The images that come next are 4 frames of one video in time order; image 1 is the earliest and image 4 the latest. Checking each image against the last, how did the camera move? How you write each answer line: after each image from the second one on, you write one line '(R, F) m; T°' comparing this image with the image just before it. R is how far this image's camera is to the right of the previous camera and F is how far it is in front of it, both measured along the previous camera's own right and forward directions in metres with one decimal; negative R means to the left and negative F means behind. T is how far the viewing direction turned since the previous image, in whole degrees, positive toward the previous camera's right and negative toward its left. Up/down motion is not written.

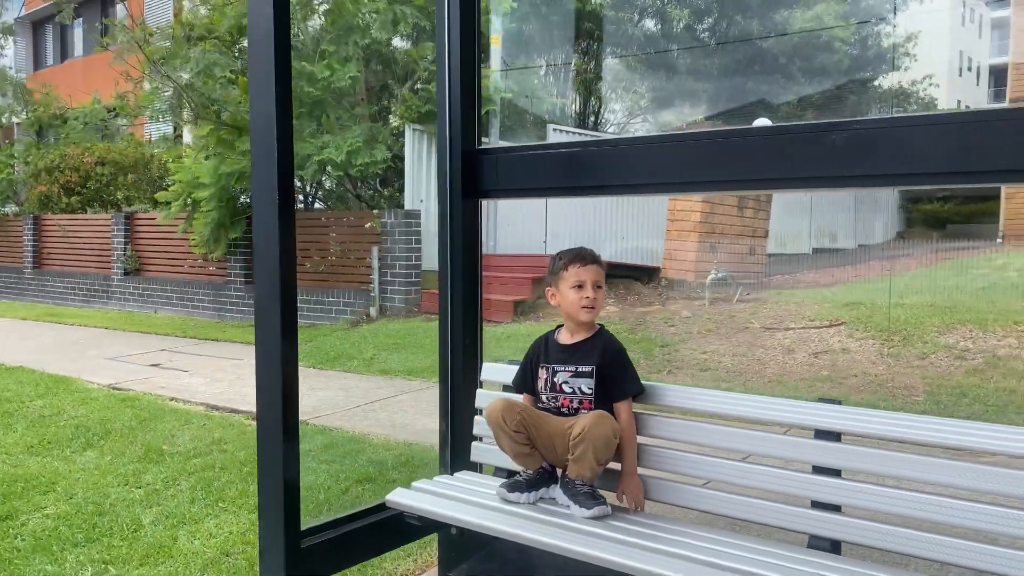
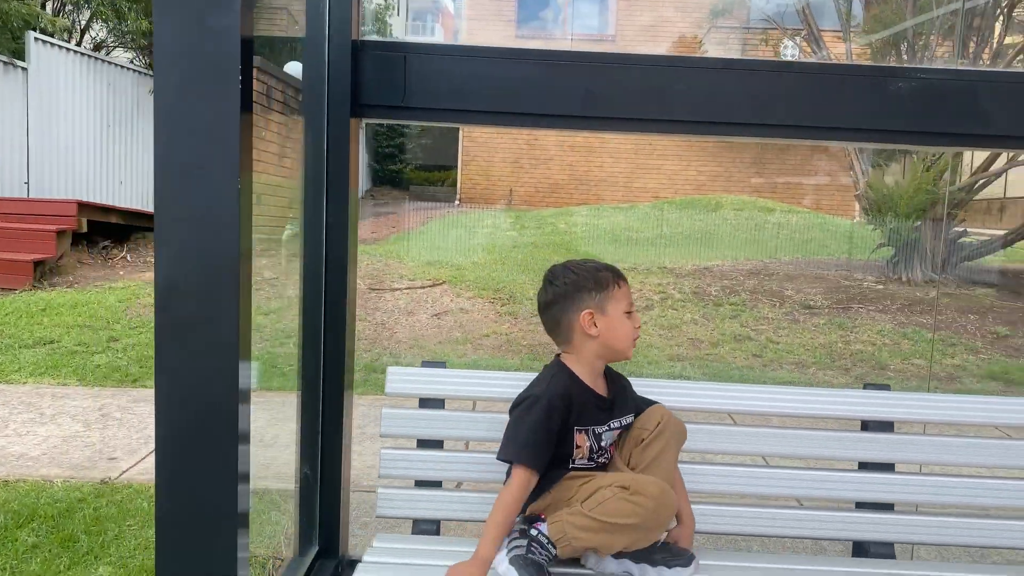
(-1.0, +1.1) m; +37°
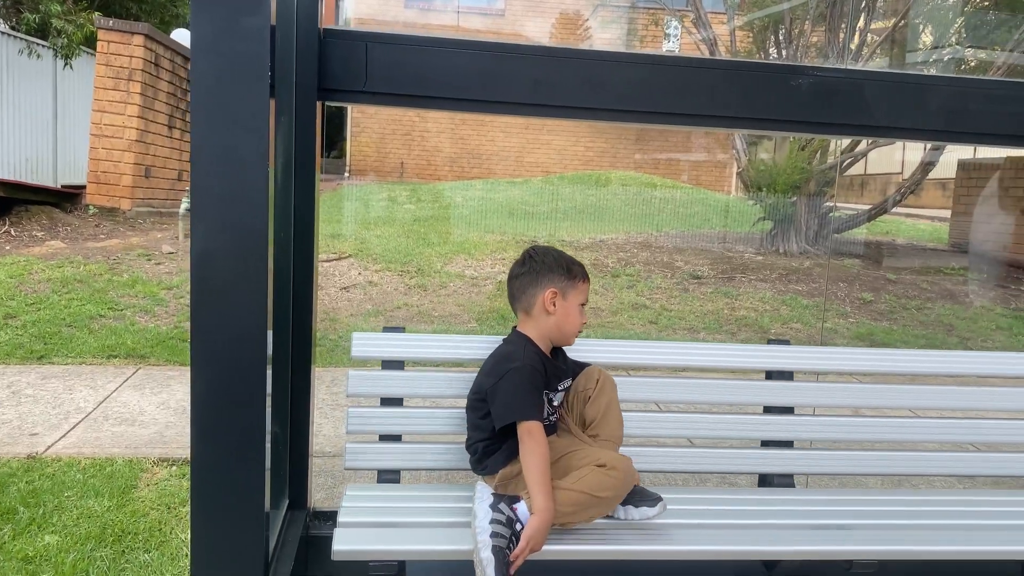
(-0.2, -0.2) m; +8°
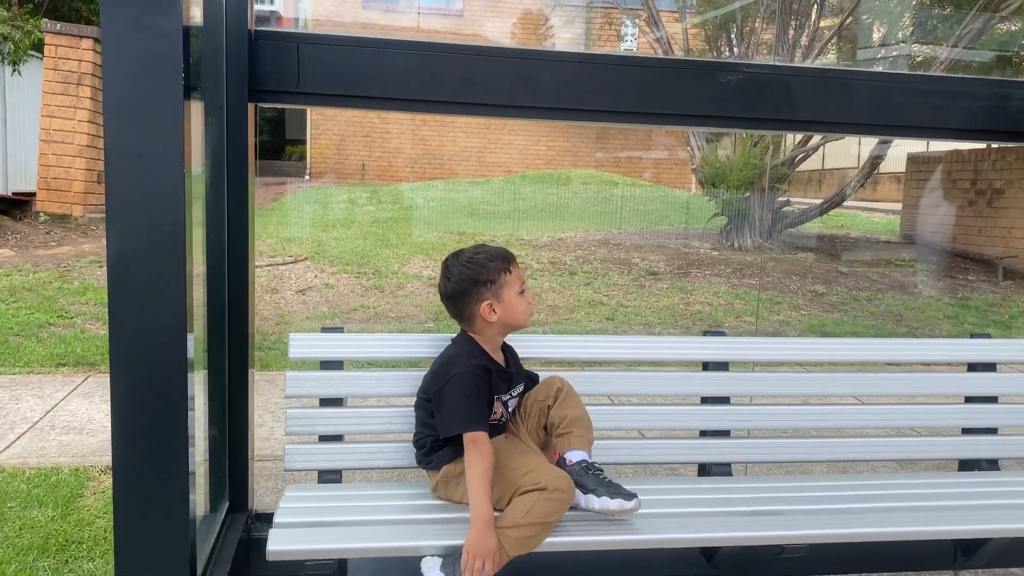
(+0.1, 0.0) m; +2°
